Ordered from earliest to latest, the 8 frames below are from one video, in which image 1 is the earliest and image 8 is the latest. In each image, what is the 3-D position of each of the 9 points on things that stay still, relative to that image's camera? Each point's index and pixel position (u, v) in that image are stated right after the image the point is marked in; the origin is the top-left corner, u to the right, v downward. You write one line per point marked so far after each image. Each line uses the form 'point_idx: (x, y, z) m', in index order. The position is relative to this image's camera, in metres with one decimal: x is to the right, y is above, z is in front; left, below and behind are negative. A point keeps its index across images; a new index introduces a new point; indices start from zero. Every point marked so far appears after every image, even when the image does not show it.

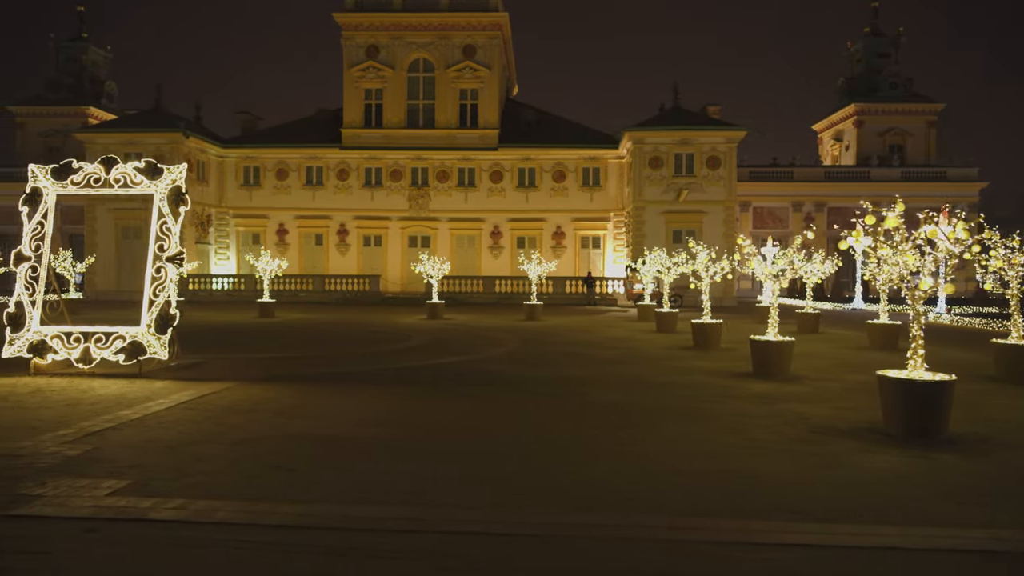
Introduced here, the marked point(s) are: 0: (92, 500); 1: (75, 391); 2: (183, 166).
0: (-2.3, -1.2, +5.7) m
1: (-4.7, -1.1, +11.0) m
2: (-4.1, +1.5, +12.8) m
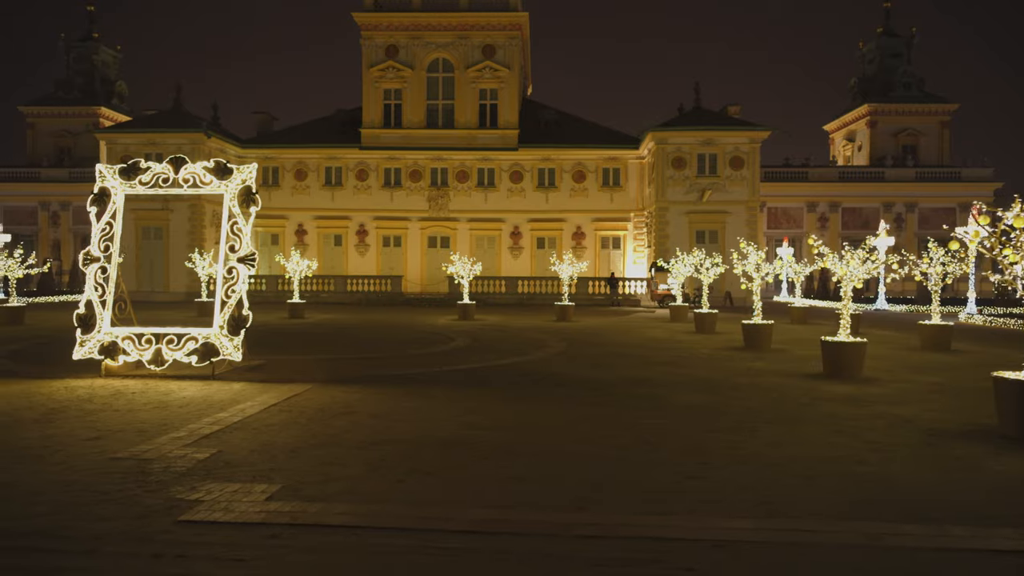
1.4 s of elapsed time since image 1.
0: (-1.4, -1.2, +5.6) m
1: (-3.8, -1.1, +10.9) m
2: (-3.2, +1.5, +12.7) m
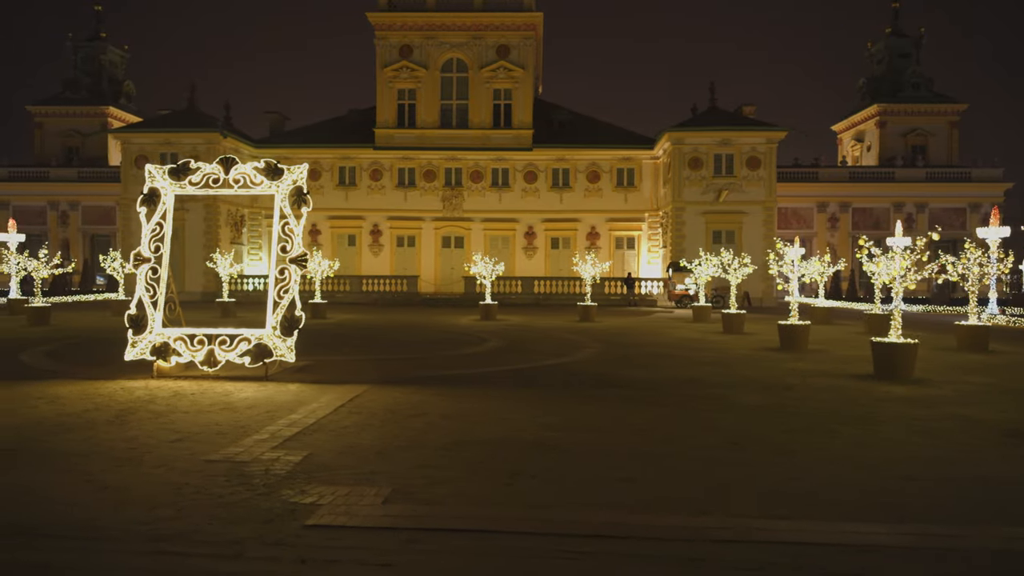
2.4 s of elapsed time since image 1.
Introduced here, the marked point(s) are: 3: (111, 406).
0: (-0.7, -1.2, +5.6) m
1: (-3.2, -1.1, +10.8) m
2: (-2.6, +1.5, +12.7) m
3: (-3.8, -1.1, +9.8) m
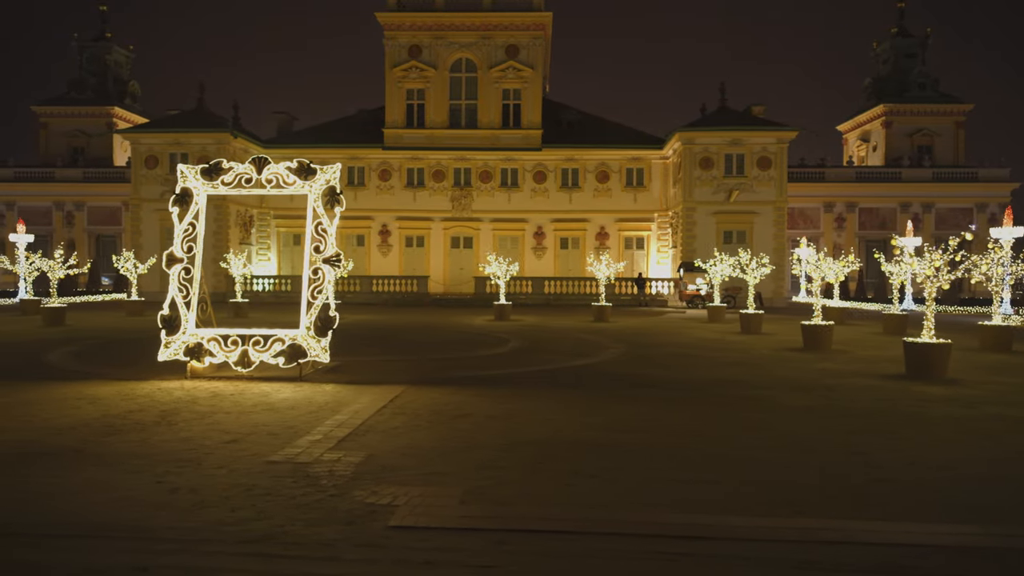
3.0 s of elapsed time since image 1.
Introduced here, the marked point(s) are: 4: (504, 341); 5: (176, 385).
0: (-0.3, -1.2, +5.5) m
1: (-2.8, -1.1, +10.8) m
2: (-2.2, +1.5, +12.6) m
3: (-3.4, -1.1, +9.7) m
4: (-0.2, -1.0, +19.9) m
5: (-3.7, -1.1, +11.3) m
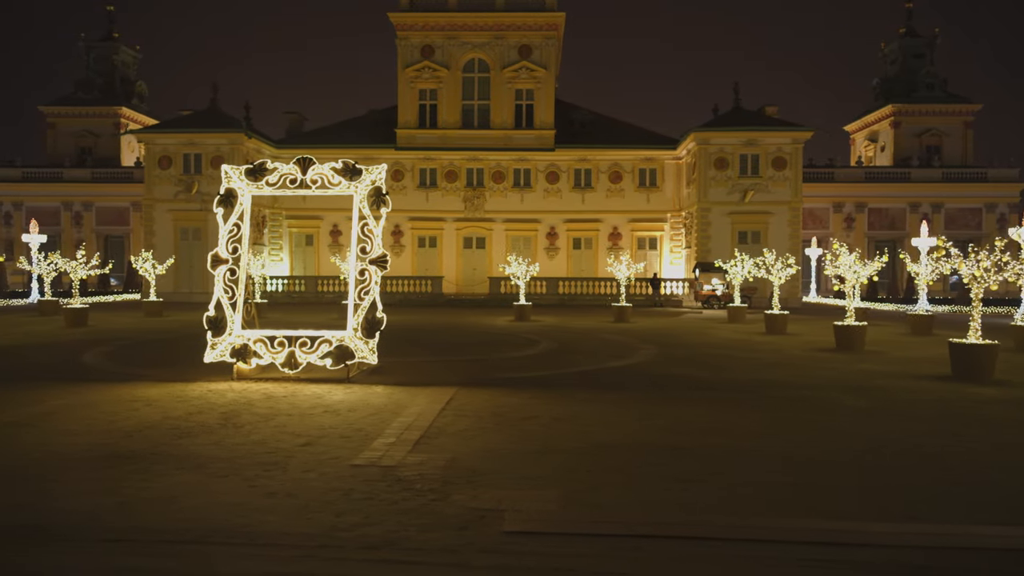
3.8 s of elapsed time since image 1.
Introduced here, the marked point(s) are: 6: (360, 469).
0: (+0.3, -1.2, +5.5) m
1: (-2.2, -1.1, +10.8) m
2: (-1.6, +1.5, +12.6) m
3: (-2.8, -1.1, +9.7) m
4: (+0.4, -1.1, +19.9) m
5: (-3.2, -1.1, +11.3) m
6: (-1.0, -1.2, +6.8) m
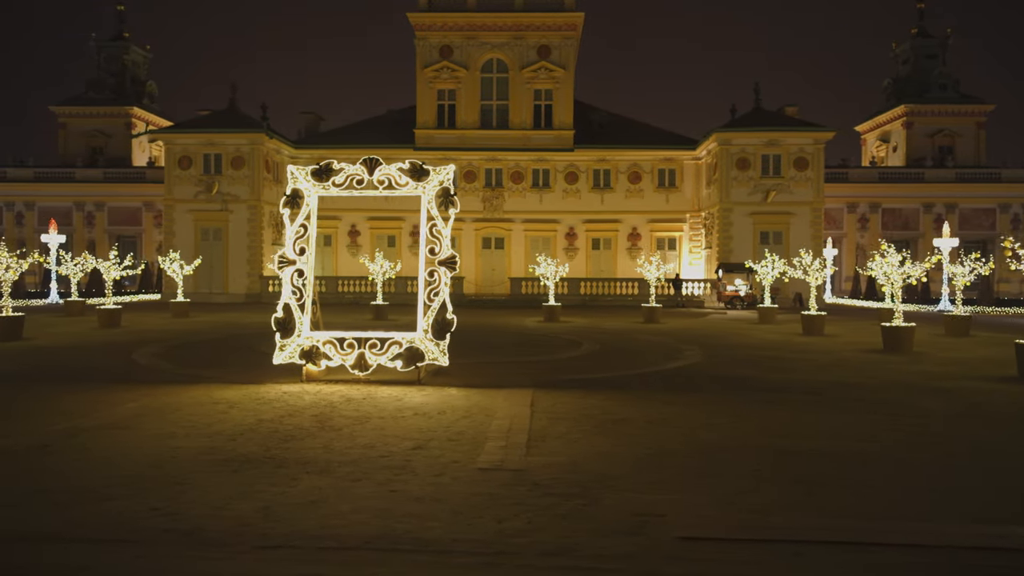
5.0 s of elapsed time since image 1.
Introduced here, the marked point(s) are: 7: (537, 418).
0: (+1.1, -1.2, +5.4) m
1: (-1.3, -1.2, +10.7) m
2: (-0.8, +1.5, +12.5) m
3: (-2.0, -1.2, +9.6) m
4: (+1.2, -1.1, +19.8) m
5: (-2.3, -1.1, +11.2) m
6: (-0.2, -1.2, +6.7) m
7: (+0.2, -1.2, +9.1) m
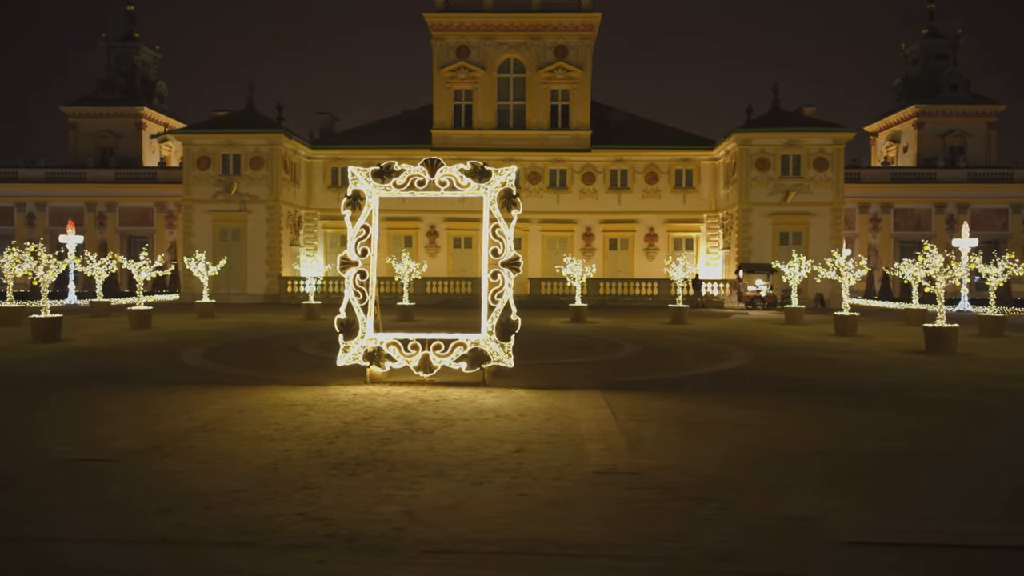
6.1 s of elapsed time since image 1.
0: (+1.9, -1.2, +5.4) m
1: (-0.6, -1.2, +10.7) m
2: (0.0, +1.5, +12.5) m
3: (-1.2, -1.2, +9.6) m
4: (+2.0, -1.1, +19.8) m
5: (-1.6, -1.1, +11.2) m
6: (+0.6, -1.2, +6.7) m
7: (+1.0, -1.2, +9.1) m
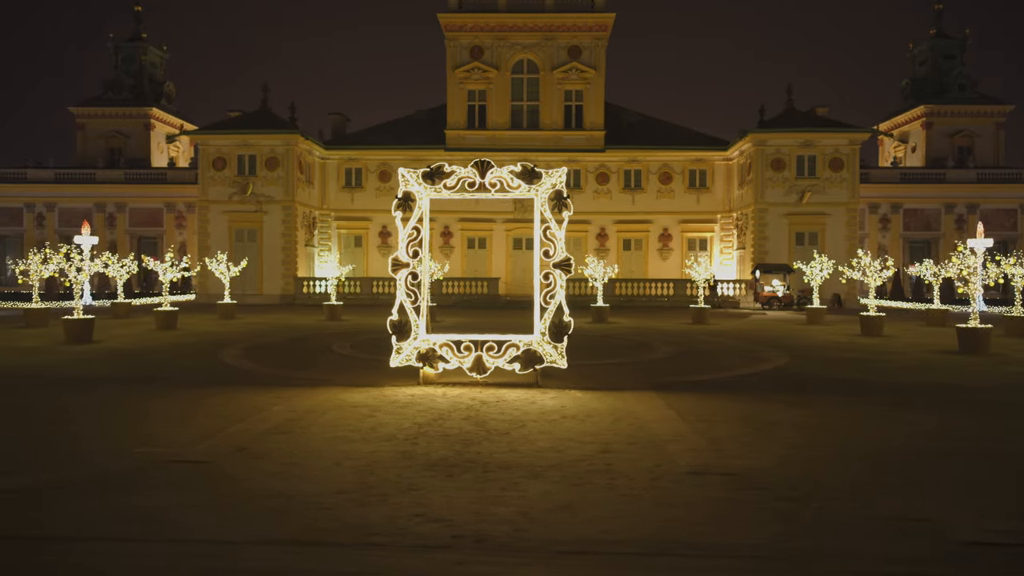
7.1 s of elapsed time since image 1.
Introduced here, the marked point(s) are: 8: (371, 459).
0: (+2.5, -1.3, +5.5) m
1: (0.0, -1.2, +10.7) m
2: (+0.6, +1.5, +12.6) m
3: (-0.6, -1.2, +9.6) m
4: (+2.6, -1.1, +19.9) m
5: (-1.0, -1.1, +11.2) m
6: (+1.2, -1.2, +6.7) m
7: (+1.6, -1.2, +9.2) m
8: (-1.0, -1.2, +7.3) m
